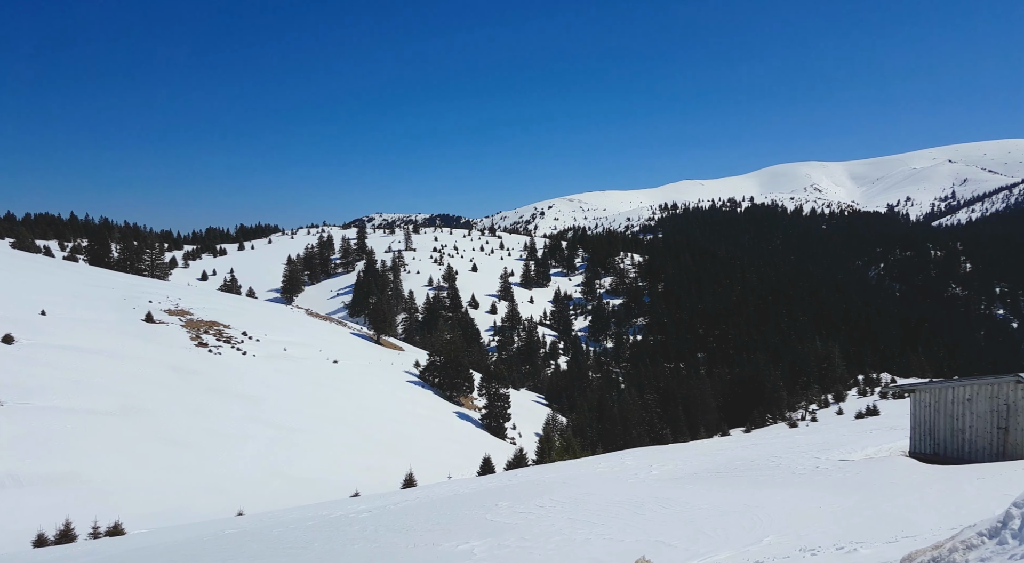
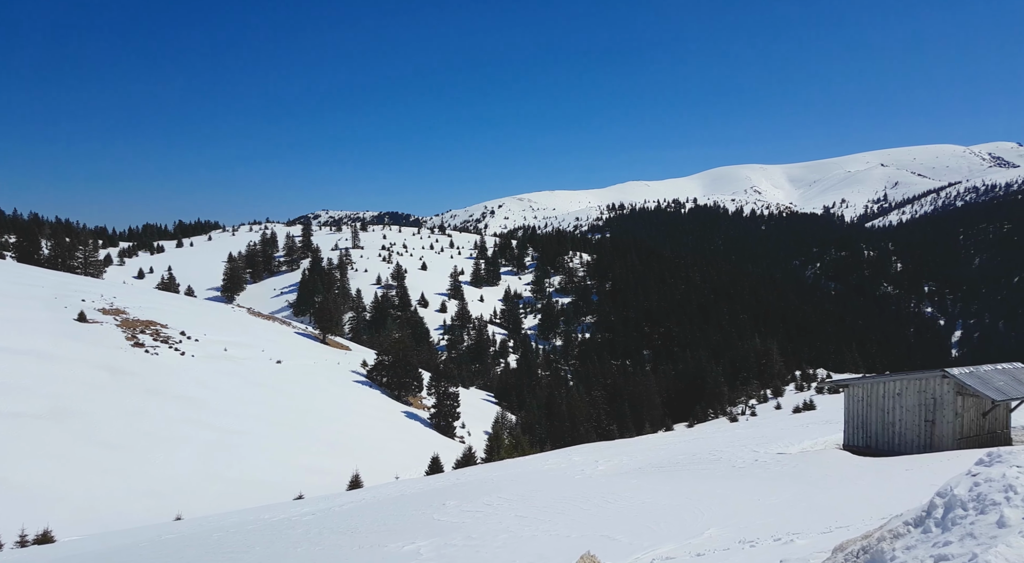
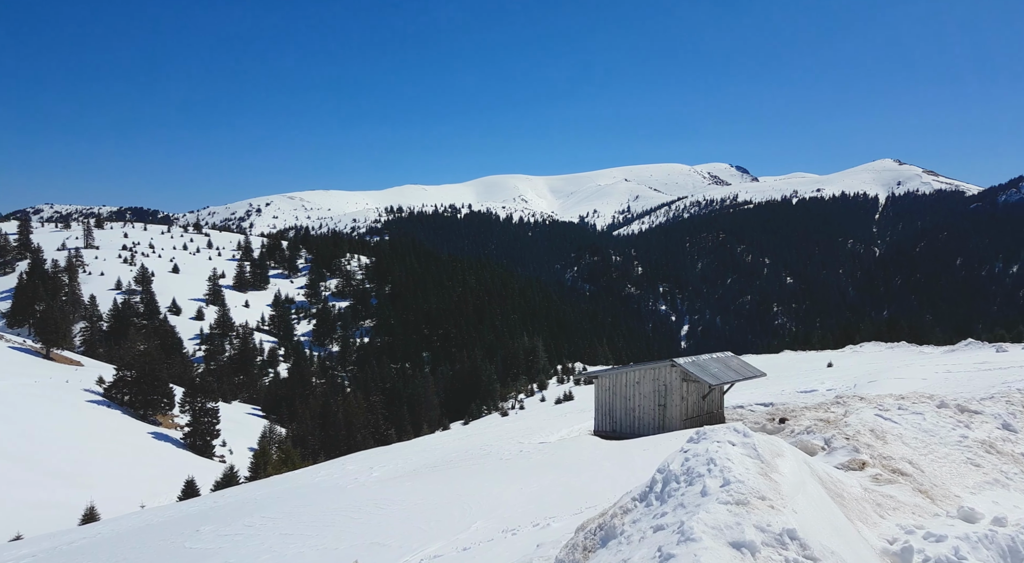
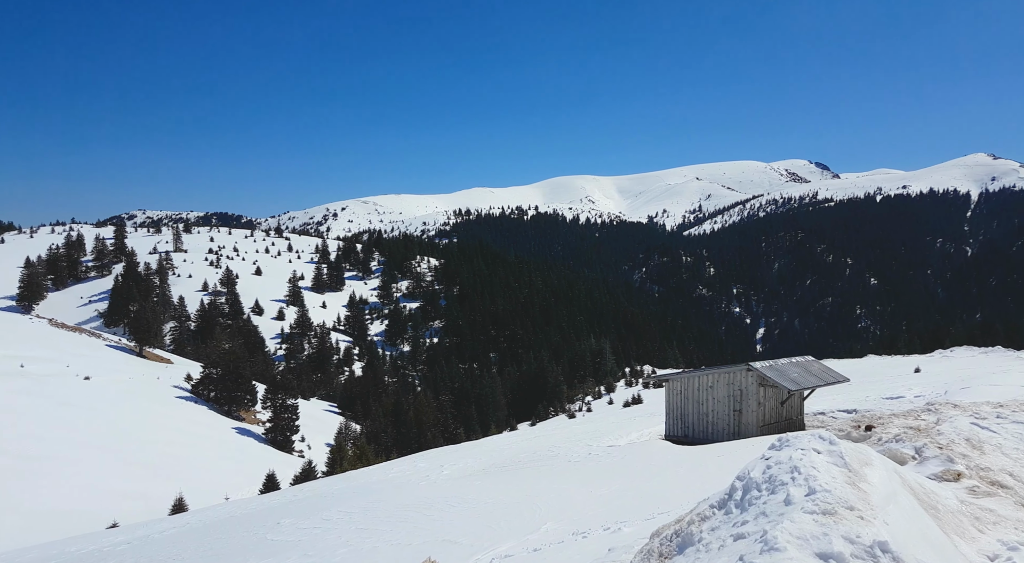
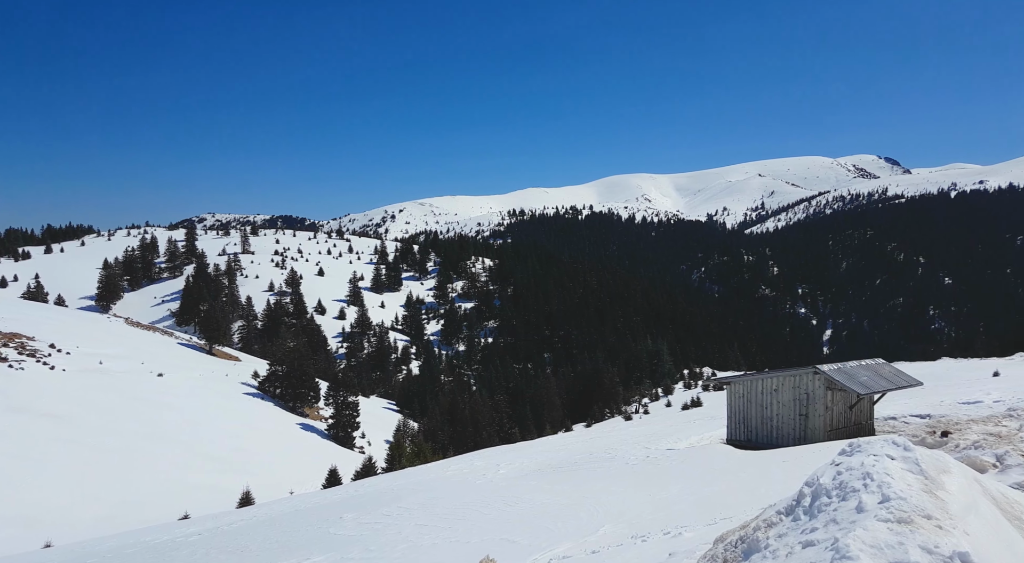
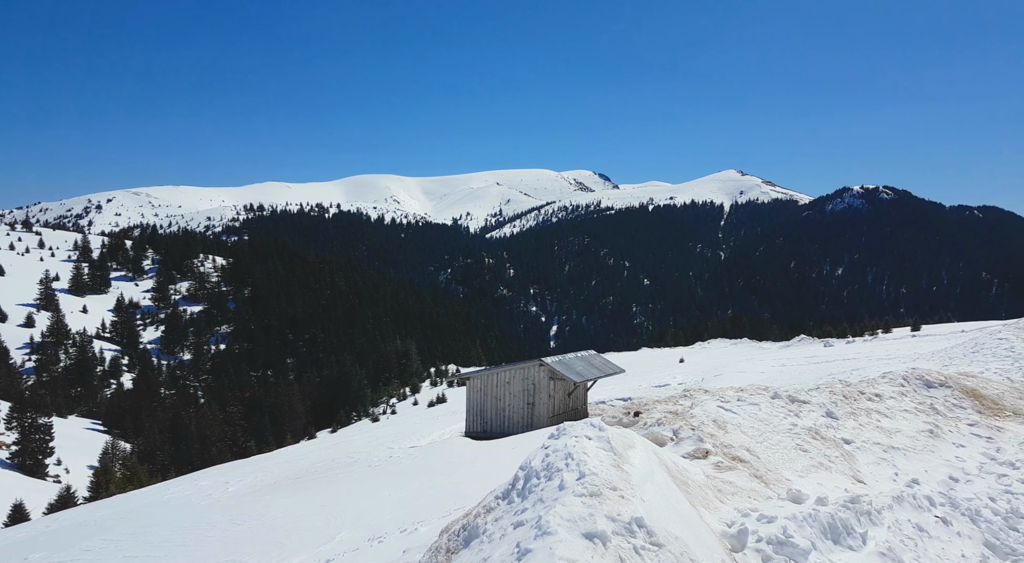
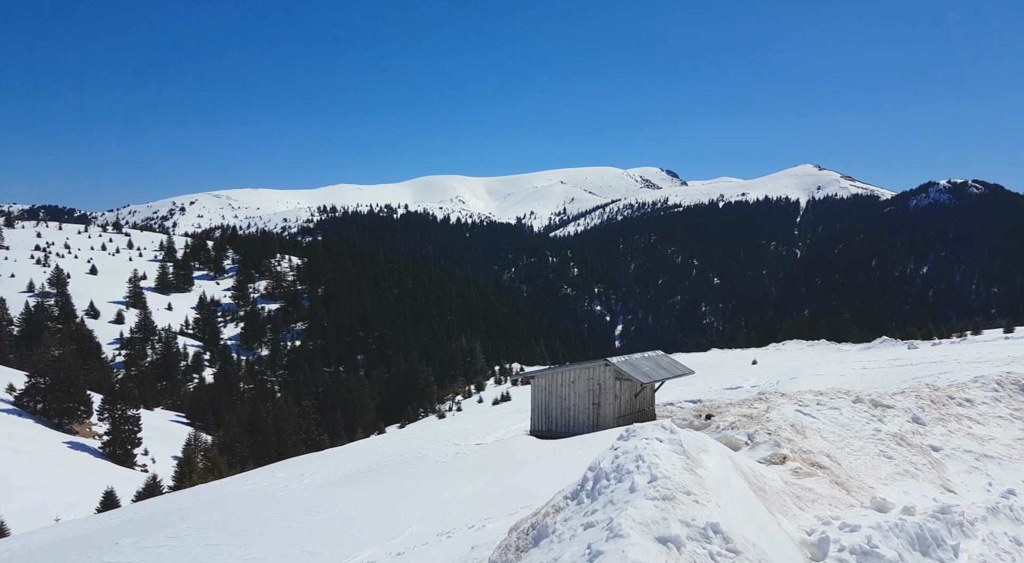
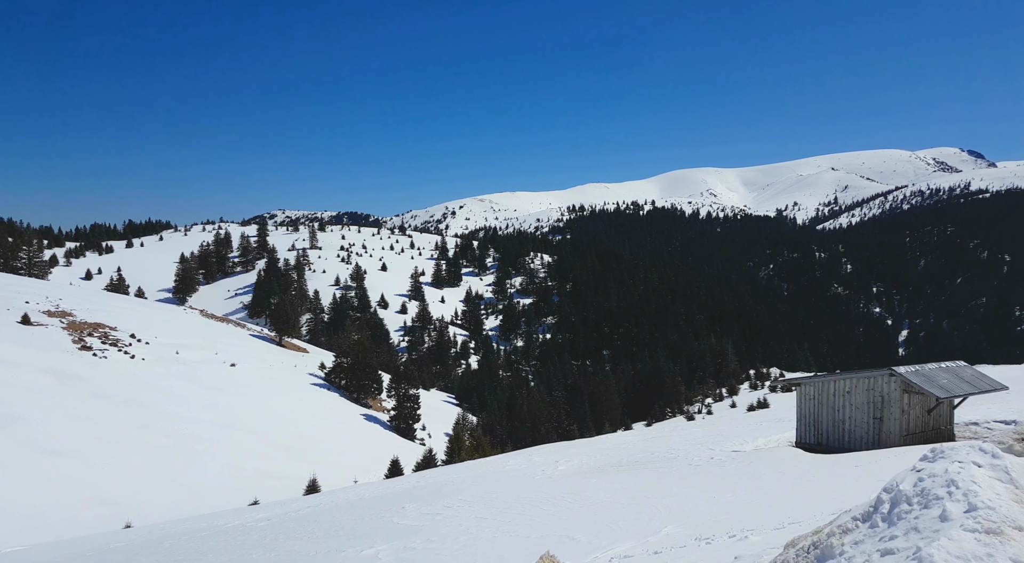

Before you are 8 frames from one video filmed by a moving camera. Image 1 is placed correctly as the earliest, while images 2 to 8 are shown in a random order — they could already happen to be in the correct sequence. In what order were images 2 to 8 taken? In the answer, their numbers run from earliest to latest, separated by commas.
2, 8, 5, 4, 3, 7, 6
